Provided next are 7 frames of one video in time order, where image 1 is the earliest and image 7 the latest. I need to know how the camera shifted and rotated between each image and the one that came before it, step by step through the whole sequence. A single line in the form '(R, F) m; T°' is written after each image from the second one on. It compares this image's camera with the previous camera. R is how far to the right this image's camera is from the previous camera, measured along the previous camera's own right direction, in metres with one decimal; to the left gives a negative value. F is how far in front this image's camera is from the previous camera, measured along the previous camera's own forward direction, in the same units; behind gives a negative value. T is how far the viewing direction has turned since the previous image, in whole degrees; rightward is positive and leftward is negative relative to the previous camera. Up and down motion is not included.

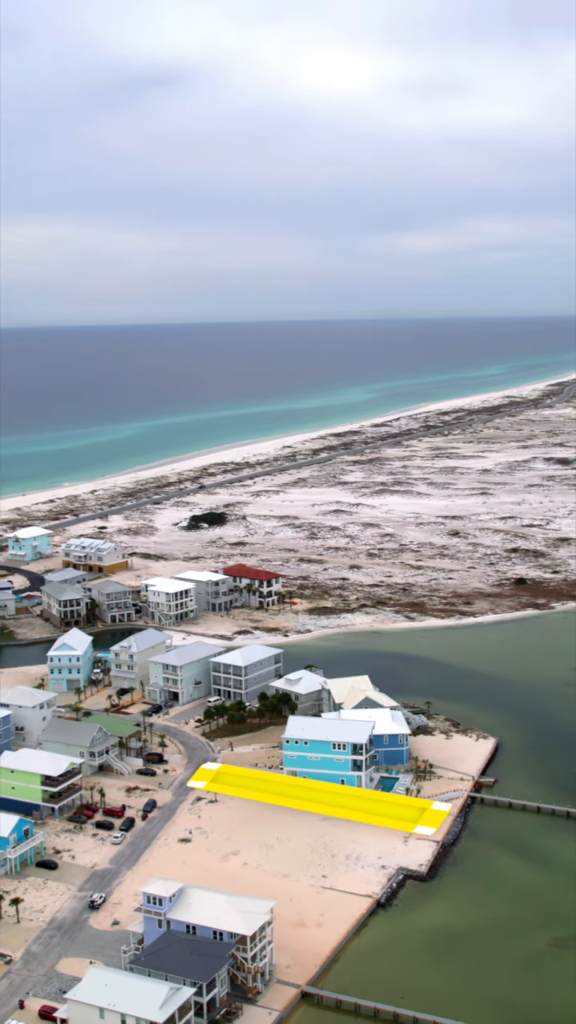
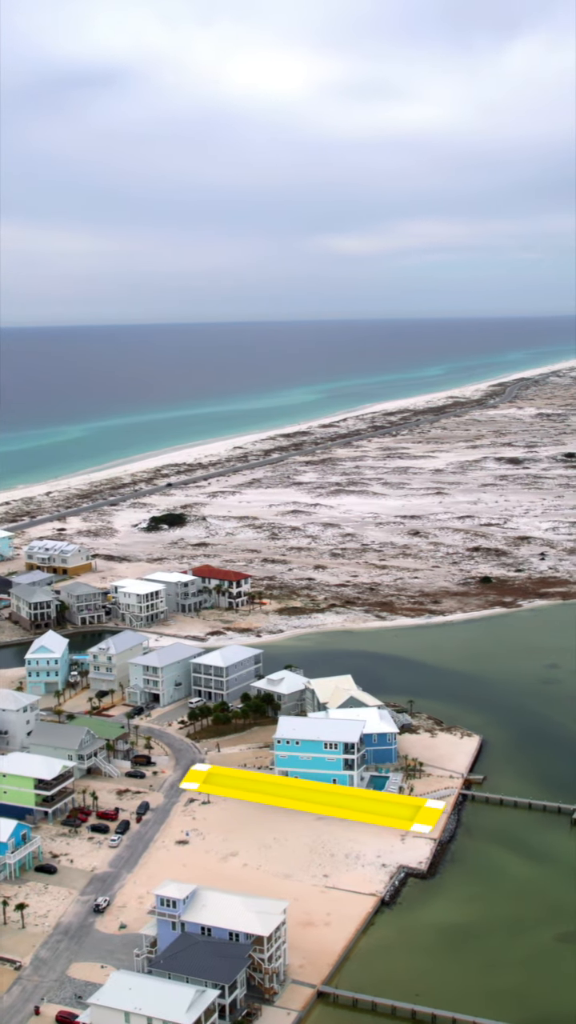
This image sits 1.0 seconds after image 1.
(-1.4, +0.1) m; +3°
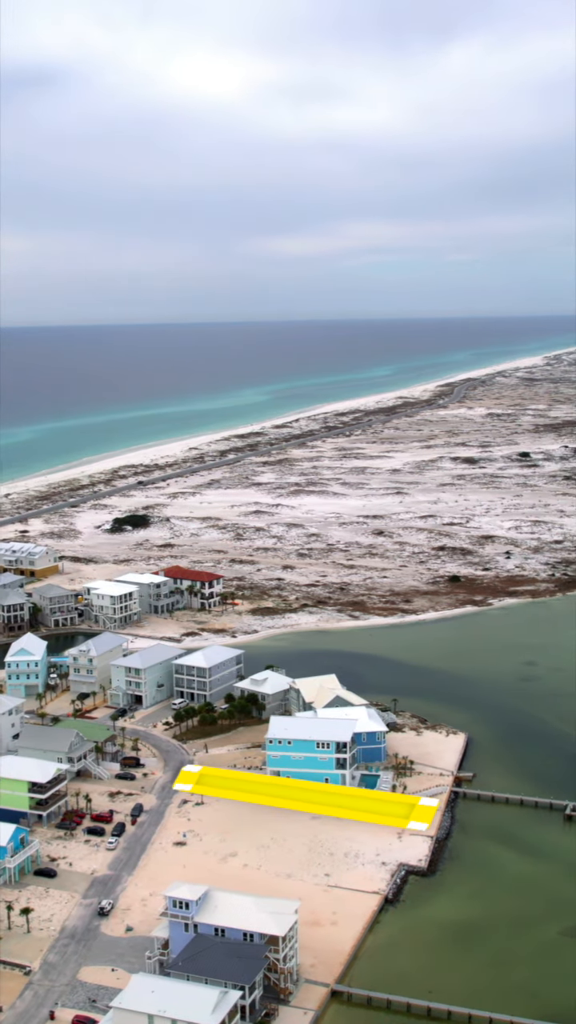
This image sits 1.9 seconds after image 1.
(-1.2, +0.1) m; +3°
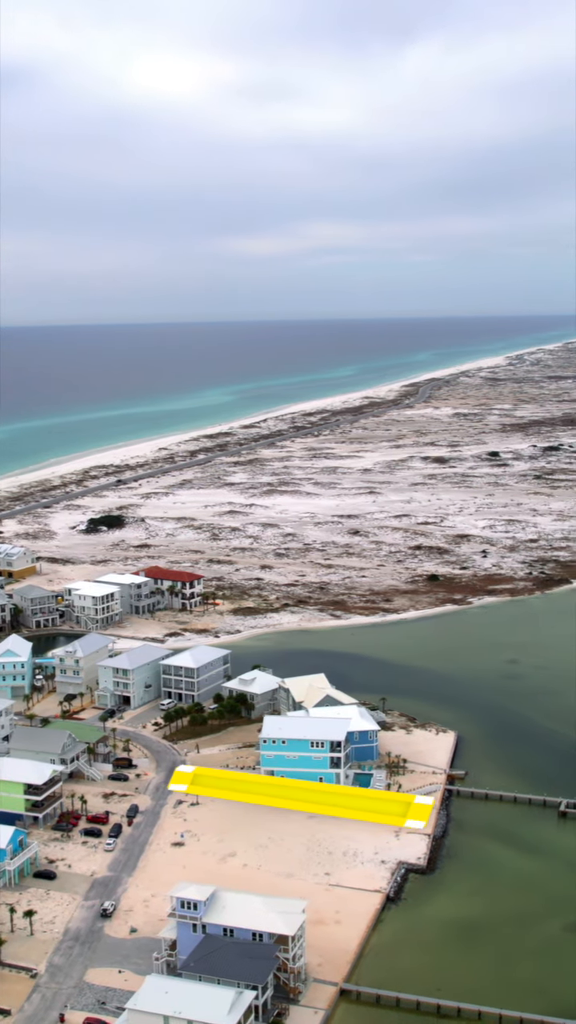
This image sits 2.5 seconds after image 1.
(-0.8, 0.0) m; +2°
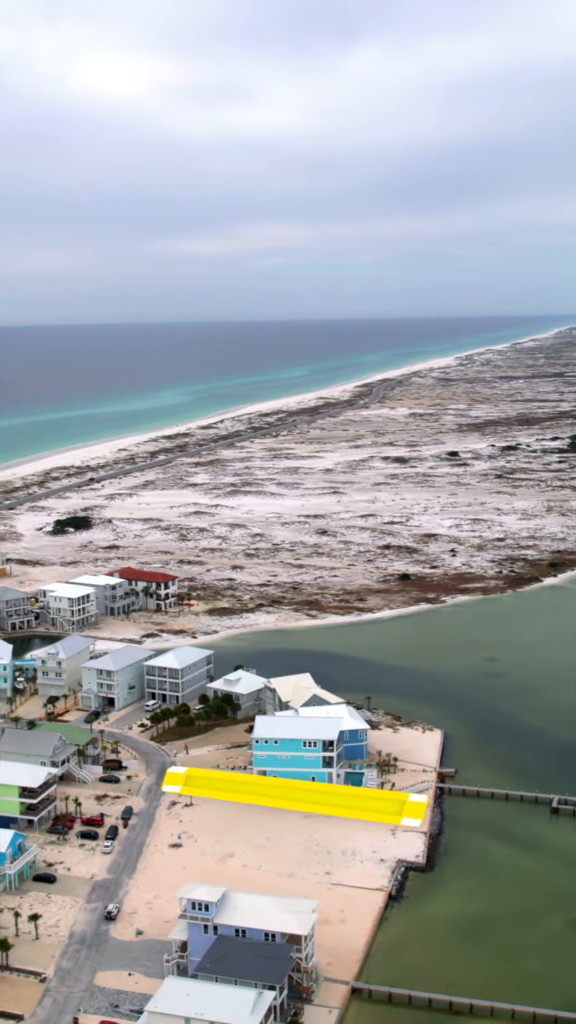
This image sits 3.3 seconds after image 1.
(-1.1, +0.1) m; +2°
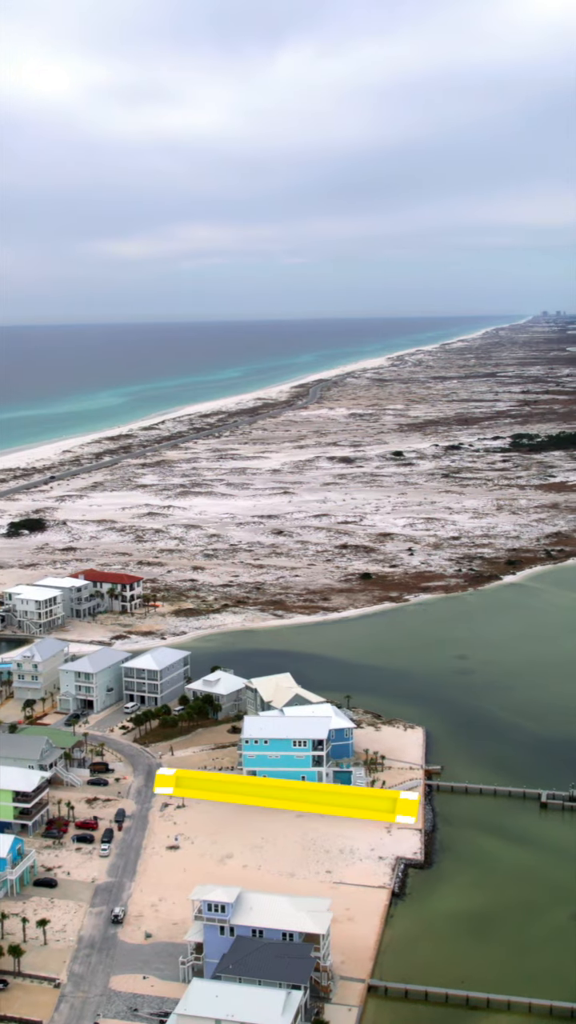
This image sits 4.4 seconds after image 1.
(-1.5, +0.1) m; +3°
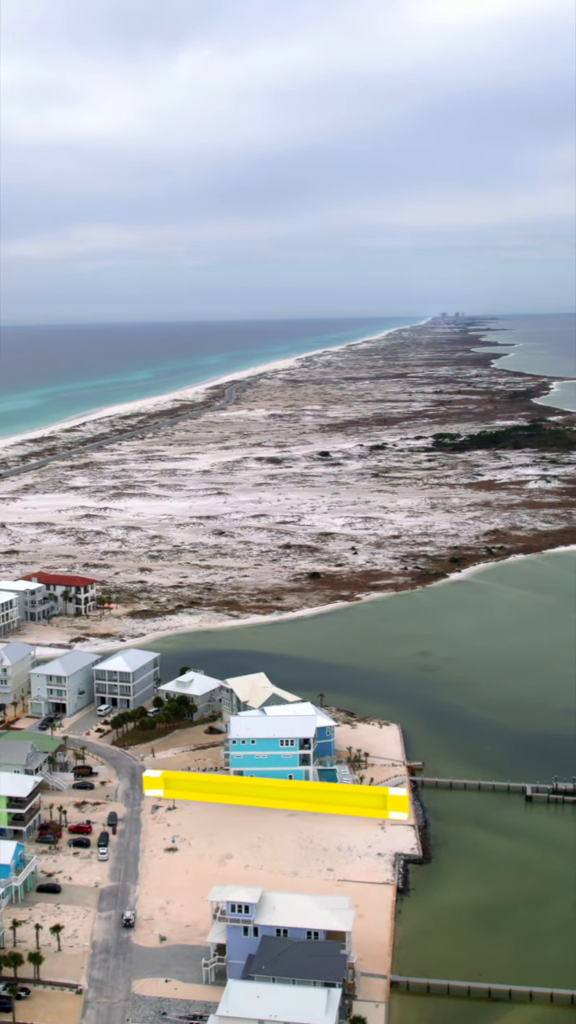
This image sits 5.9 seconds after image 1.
(-2.0, +0.2) m; +4°
